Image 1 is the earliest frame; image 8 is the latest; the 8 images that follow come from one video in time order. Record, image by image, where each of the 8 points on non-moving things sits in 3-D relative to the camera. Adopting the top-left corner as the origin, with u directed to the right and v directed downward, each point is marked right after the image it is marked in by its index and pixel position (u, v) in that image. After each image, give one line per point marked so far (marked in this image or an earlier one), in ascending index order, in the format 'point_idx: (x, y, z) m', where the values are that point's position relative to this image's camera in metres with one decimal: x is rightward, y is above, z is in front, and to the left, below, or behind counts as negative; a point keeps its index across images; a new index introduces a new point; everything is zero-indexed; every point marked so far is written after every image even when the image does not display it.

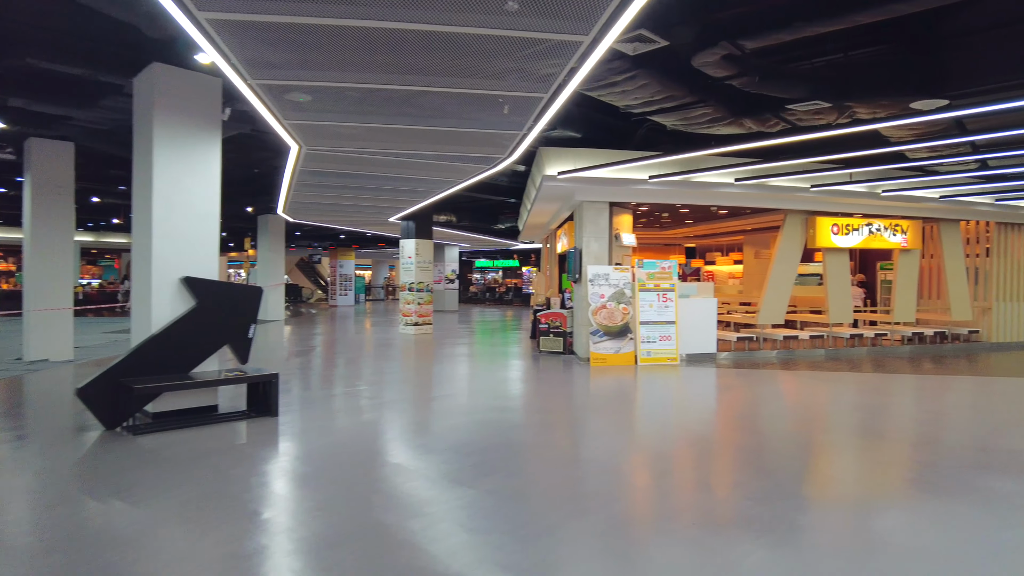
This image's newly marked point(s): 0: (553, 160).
0: (+0.5, +1.5, +7.8) m
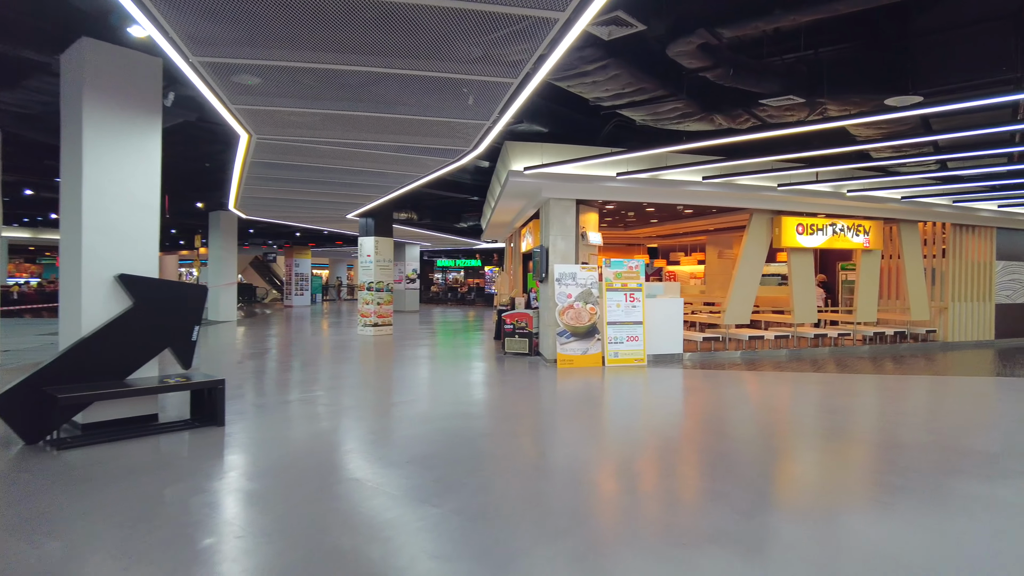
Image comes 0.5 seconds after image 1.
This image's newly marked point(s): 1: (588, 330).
0: (+0.1, +1.5, +7.5) m
1: (+1.0, -0.5, +8.1) m
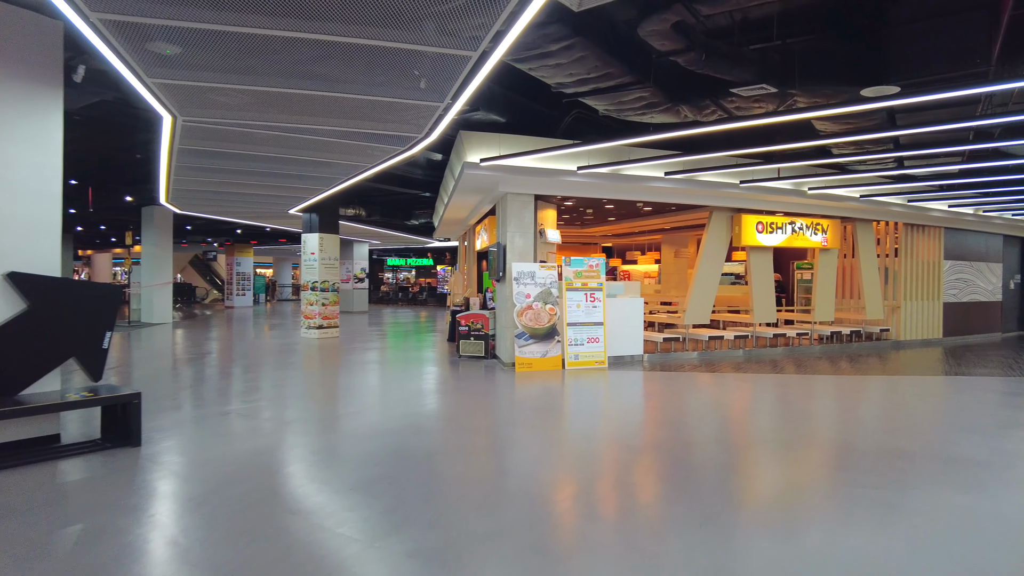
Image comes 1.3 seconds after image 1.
0: (-0.4, +1.5, +7.1) m
1: (+0.4, -0.5, +7.7) m
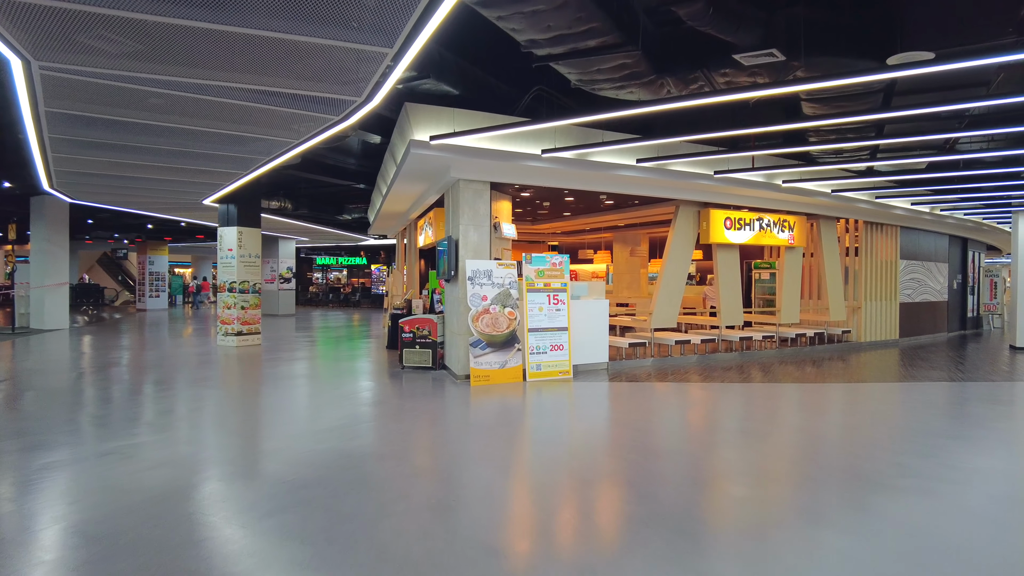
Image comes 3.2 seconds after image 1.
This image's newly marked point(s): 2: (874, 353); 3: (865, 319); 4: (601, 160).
0: (-0.8, +1.5, +6.0) m
1: (-0.1, -0.5, +6.8) m
2: (+5.8, -1.1, +10.6) m
3: (+6.0, -0.5, +11.2) m
4: (+1.0, +1.4, +7.2) m
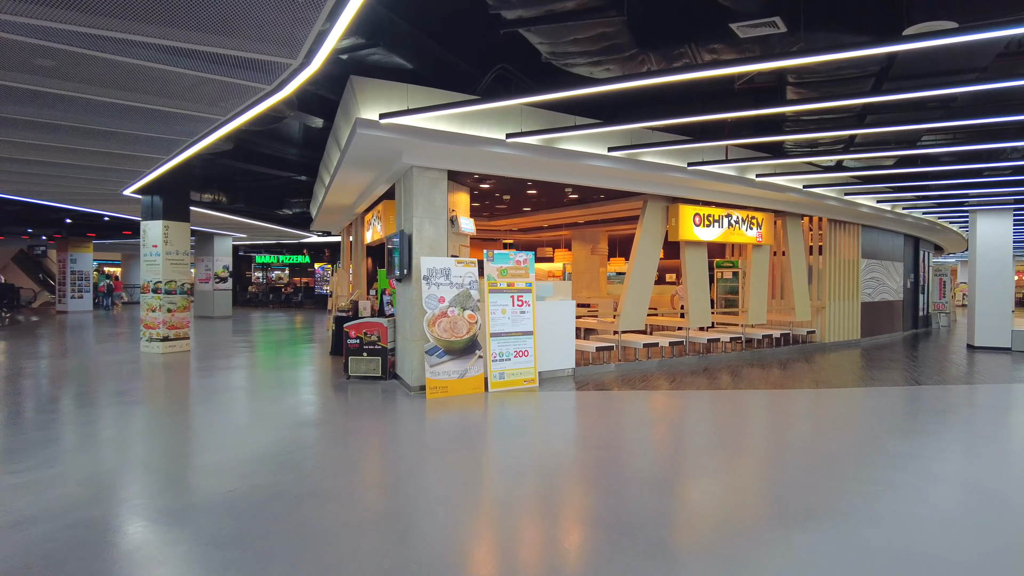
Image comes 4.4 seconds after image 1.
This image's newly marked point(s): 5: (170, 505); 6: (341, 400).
0: (-1.1, +1.5, +5.3) m
1: (-0.4, -0.5, +6.1) m
2: (+5.2, -1.0, +10.4) m
3: (+5.3, -0.5, +10.9) m
4: (+0.6, +1.4, +6.6) m
5: (-2.0, -1.2, +3.7) m
6: (-1.7, -1.1, +6.4) m
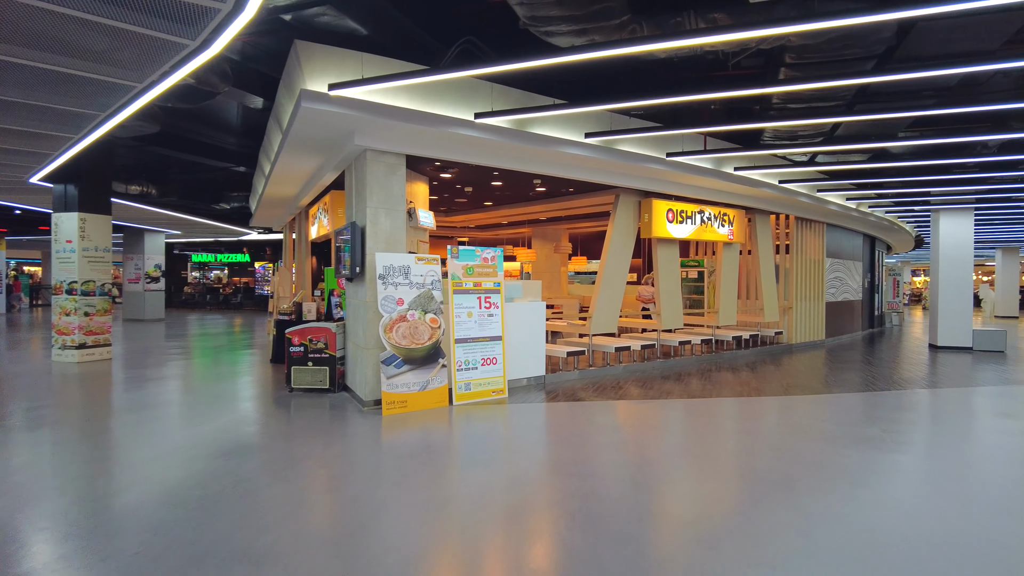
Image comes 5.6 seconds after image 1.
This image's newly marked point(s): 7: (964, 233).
0: (-1.3, +1.5, +4.6) m
1: (-0.7, -0.5, +5.4) m
2: (+4.5, -1.0, +10.1) m
3: (+4.6, -0.5, +10.7) m
4: (+0.3, +1.4, +6.0) m
5: (-2.1, -1.3, +2.9) m
6: (-1.9, -1.1, +5.6) m
7: (+7.3, +0.9, +10.7) m
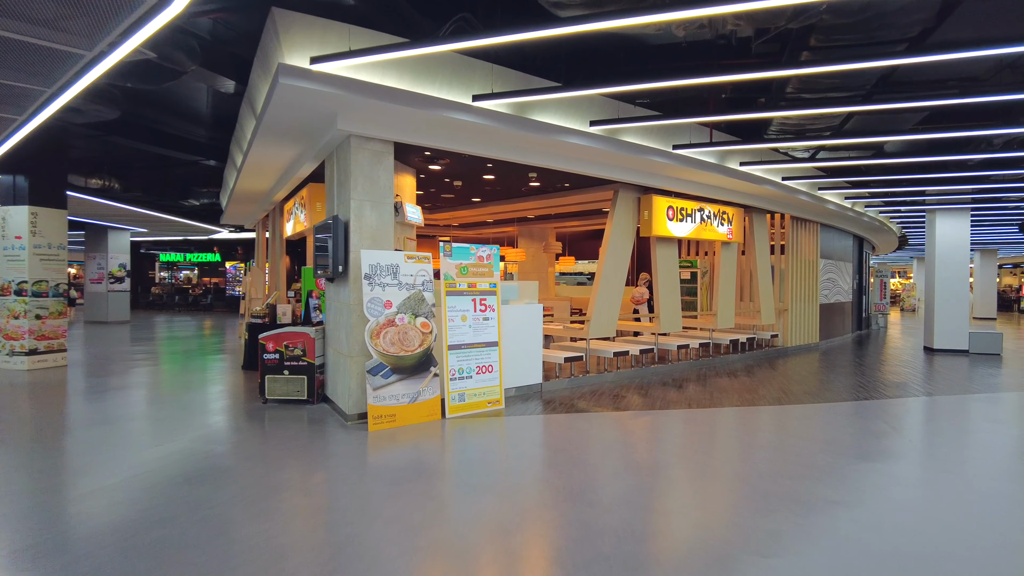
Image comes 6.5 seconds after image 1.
0: (-1.3, +1.5, +4.1) m
1: (-0.7, -0.5, +4.9) m
2: (+4.3, -1.1, +9.8) m
3: (+4.4, -0.5, +10.4) m
4: (+0.2, +1.4, +5.5) m
5: (-2.0, -1.3, +2.4) m
6: (-2.0, -1.1, +5.0) m
7: (+7.1, +0.9, +10.5) m
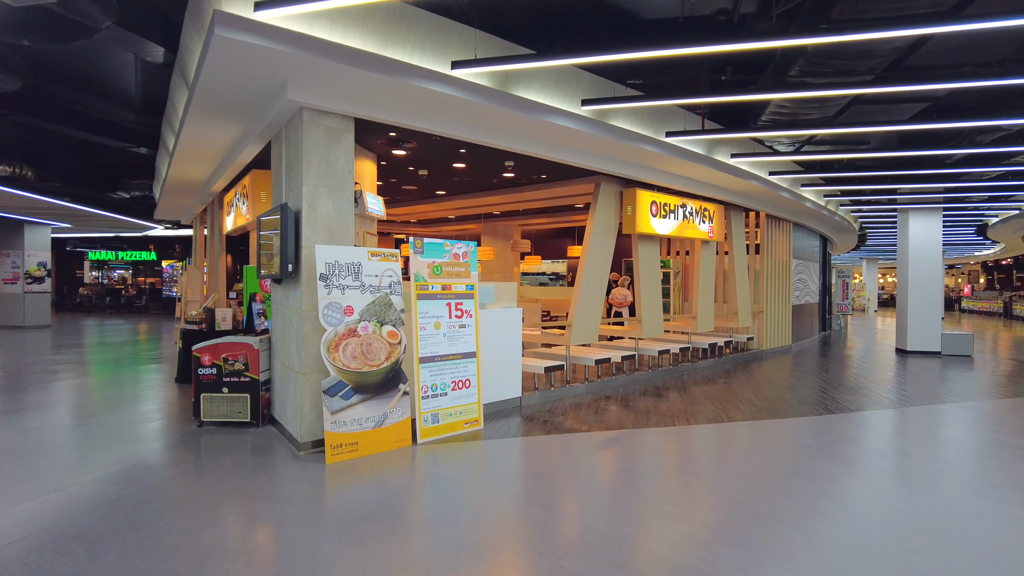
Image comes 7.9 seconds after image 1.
0: (-1.4, +1.5, +3.3) m
1: (-0.8, -0.6, +4.2) m
2: (+3.9, -1.1, +9.4) m
3: (+3.8, -0.5, +10.0) m
4: (+0.1, +1.4, +4.9) m
5: (-1.9, -1.3, +1.5) m
6: (-2.1, -1.1, +4.2) m
7: (+6.6, +0.9, +10.4) m
